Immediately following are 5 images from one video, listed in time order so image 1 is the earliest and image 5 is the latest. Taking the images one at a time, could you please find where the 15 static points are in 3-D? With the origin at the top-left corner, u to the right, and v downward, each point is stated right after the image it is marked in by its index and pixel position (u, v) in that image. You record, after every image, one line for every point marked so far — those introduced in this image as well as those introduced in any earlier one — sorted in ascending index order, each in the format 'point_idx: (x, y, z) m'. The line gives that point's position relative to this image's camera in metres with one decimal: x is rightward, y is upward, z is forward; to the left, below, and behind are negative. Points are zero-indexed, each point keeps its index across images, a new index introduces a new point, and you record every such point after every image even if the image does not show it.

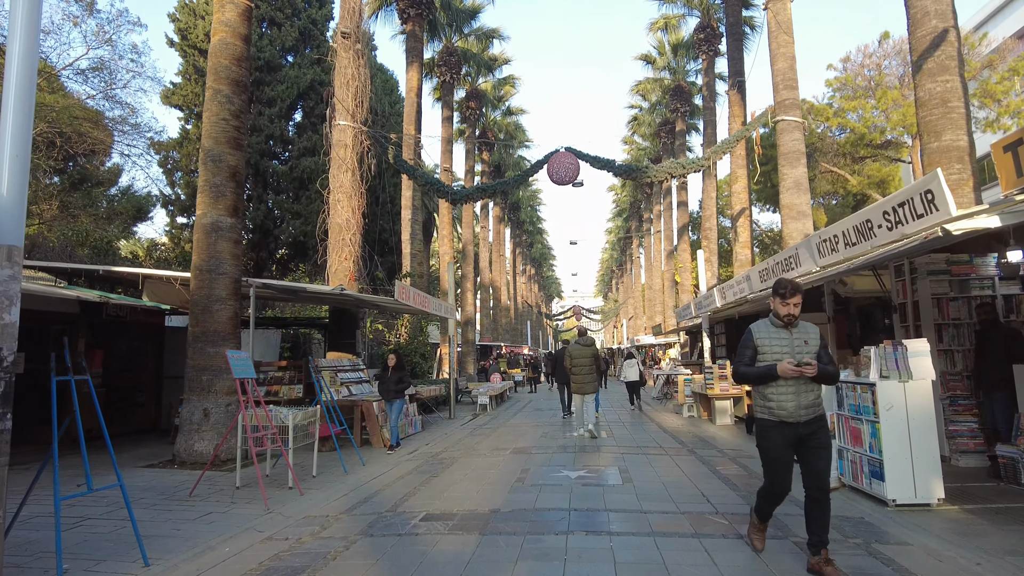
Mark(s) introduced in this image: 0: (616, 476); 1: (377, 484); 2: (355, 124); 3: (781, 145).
0: (+1.2, -2.2, +7.2) m
1: (-1.7, -2.4, +7.7) m
2: (-3.9, +4.1, +15.6) m
3: (+6.2, +3.3, +14.4) m
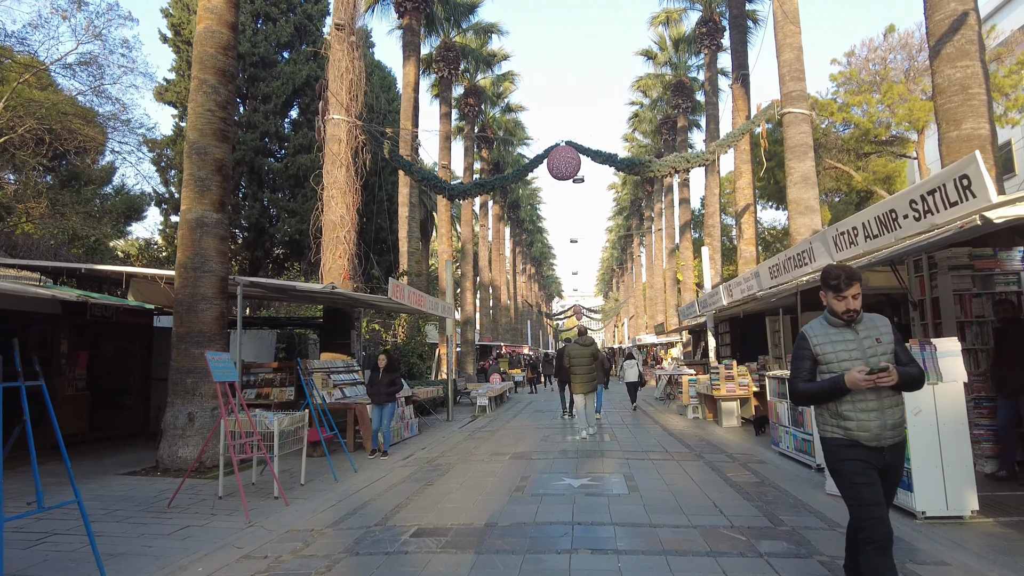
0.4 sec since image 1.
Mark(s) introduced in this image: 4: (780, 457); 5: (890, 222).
0: (+1.2, -2.1, +6.8) m
1: (-1.7, -2.4, +7.2) m
2: (-3.9, +4.1, +15.2) m
3: (+6.2, +3.4, +14.0) m
4: (+3.7, -2.3, +8.6) m
5: (+3.5, +0.6, +5.9) m
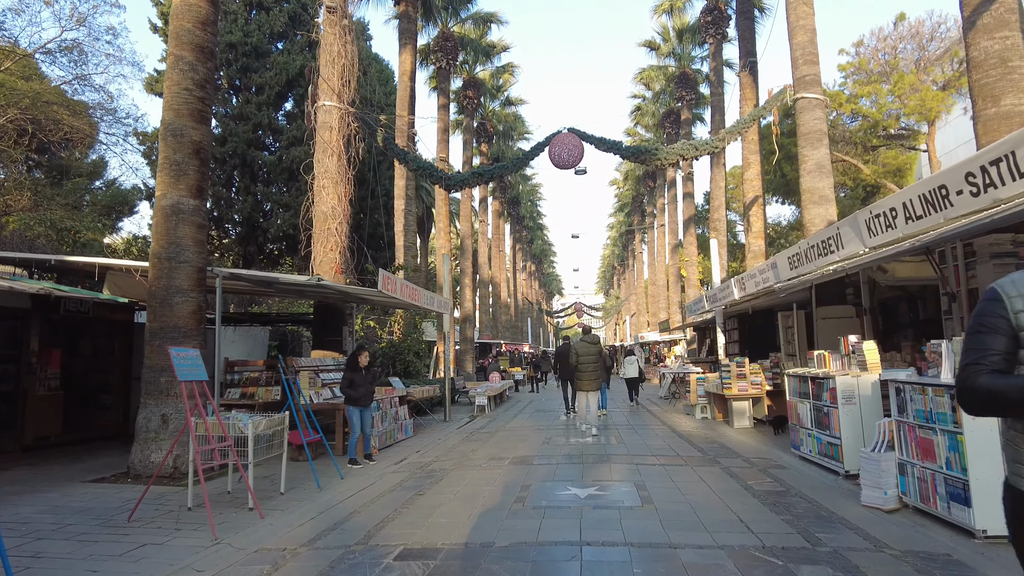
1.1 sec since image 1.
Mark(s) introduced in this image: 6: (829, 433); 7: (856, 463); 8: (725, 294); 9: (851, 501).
0: (+1.2, -2.0, +6.1) m
1: (-1.7, -2.3, +6.6) m
2: (-4.0, +4.2, +14.5) m
3: (+6.2, +3.5, +13.4) m
4: (+3.7, -2.2, +8.0) m
5: (+3.5, +0.7, +5.2) m
6: (+3.6, -1.7, +7.2) m
7: (+3.8, -1.9, +6.8) m
8: (+4.4, -0.1, +13.0) m
9: (+3.2, -2.0, +5.8) m
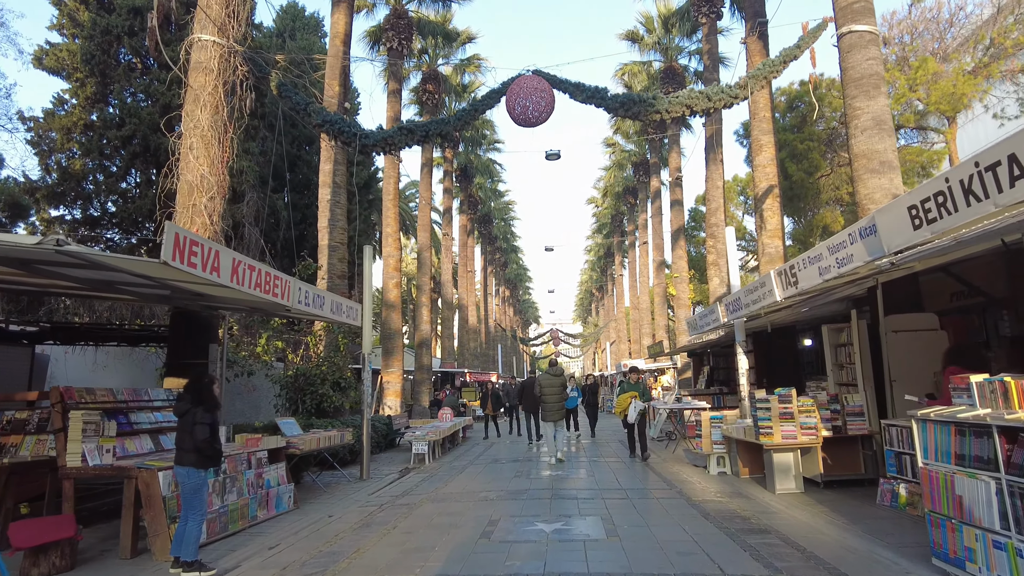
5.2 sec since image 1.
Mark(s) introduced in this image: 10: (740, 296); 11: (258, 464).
0: (+0.5, -1.7, +2.1) m
1: (-2.4, -1.9, +2.4) m
2: (-4.9, +4.2, +10.6) m
3: (+5.3, +3.5, +9.8) m
4: (+3.0, -2.0, +4.0) m
5: (+2.9, +1.1, +1.4) m
6: (+2.9, -1.4, +3.2) m
7: (+3.1, -1.6, +2.9) m
8: (+3.5, -0.1, +9.1) m
9: (+2.5, -1.6, +1.8) m
10: (+3.6, -0.1, +9.8) m
11: (-3.1, -2.1, +7.6) m
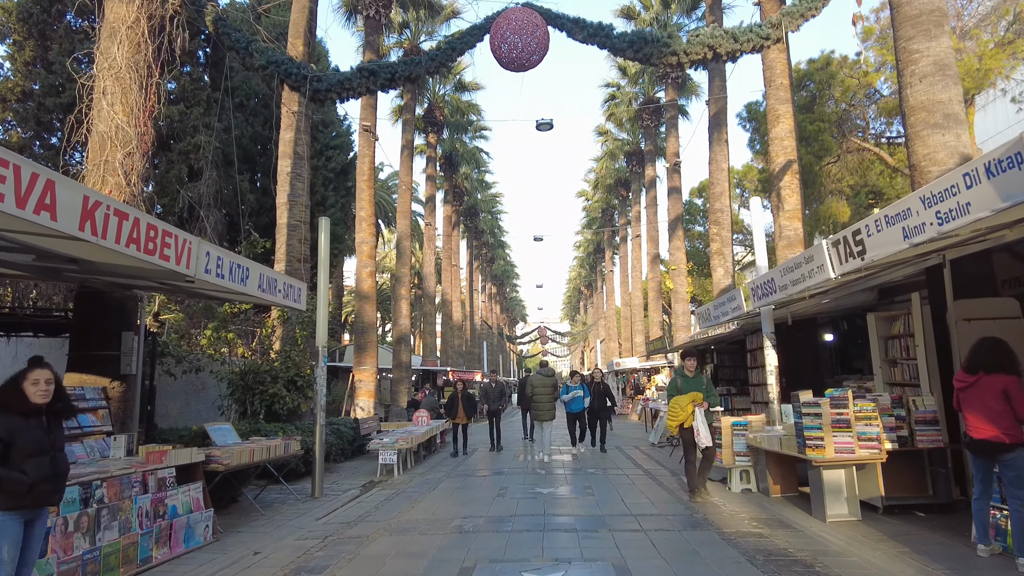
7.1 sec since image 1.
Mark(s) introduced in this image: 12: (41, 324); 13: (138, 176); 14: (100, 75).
0: (+0.5, -1.4, +0.3) m
1: (-2.4, -1.6, +0.6) m
2: (-5.1, +4.5, +8.7) m
3: (+5.1, +3.7, +8.1) m
4: (+2.9, -1.7, +2.3) m
5: (+2.9, +1.4, -0.3) m
6: (+2.8, -1.1, +1.5) m
7: (+3.0, -1.3, +1.2) m
8: (+3.3, +0.1, +7.4) m
9: (+2.5, -1.4, +0.1) m
10: (+3.4, +0.1, +8.1) m
11: (-3.3, -1.8, +5.8) m
12: (-7.0, -0.6, +9.4) m
13: (-5.0, +1.5, +8.4) m
14: (-5.5, +2.8, +8.3) m
